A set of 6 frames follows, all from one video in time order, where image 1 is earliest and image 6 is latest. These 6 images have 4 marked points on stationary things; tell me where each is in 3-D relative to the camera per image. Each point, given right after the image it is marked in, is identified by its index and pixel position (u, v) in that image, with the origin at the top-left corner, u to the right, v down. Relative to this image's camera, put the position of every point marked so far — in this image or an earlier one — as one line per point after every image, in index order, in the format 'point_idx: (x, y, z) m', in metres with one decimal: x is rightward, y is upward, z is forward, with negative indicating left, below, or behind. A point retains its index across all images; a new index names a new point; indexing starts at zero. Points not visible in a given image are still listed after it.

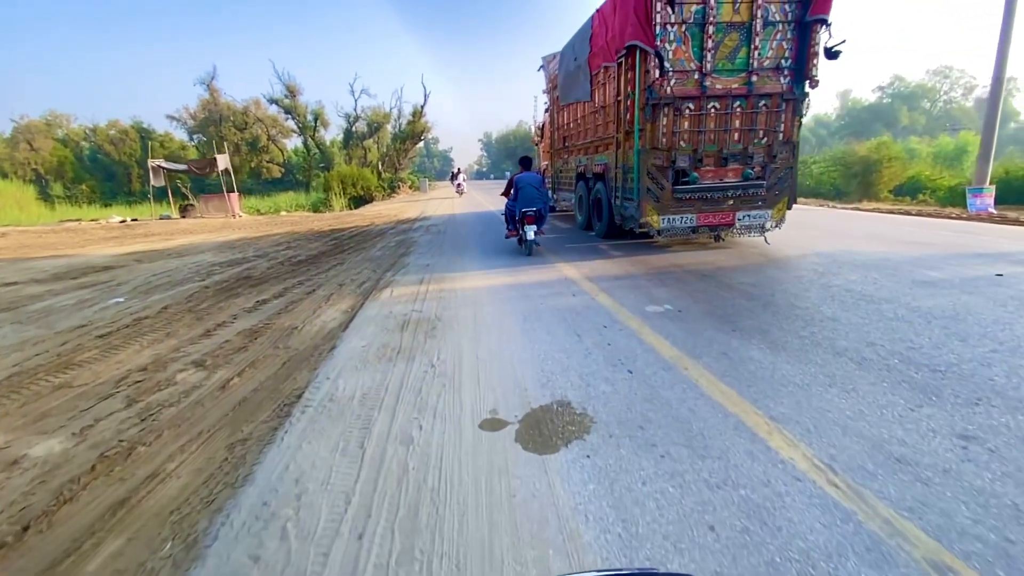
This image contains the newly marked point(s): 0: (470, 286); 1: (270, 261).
0: (-0.6, 0.0, +7.0) m
1: (-6.1, +0.7, +12.0) m
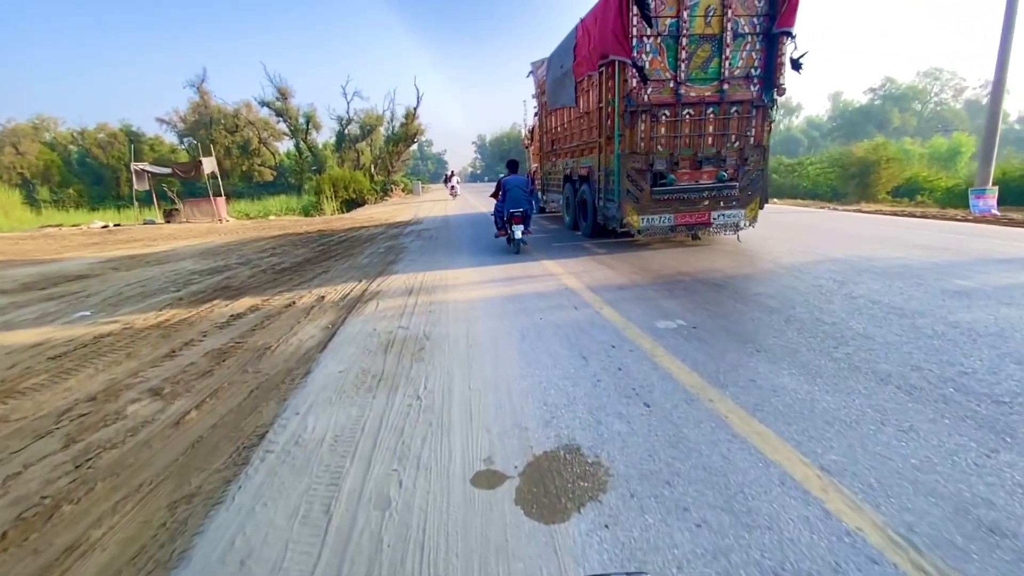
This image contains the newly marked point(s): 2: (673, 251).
0: (-0.7, -0.1, +6.5) m
1: (-6.2, +0.5, +11.4) m
2: (+3.2, +0.8, +9.5) m
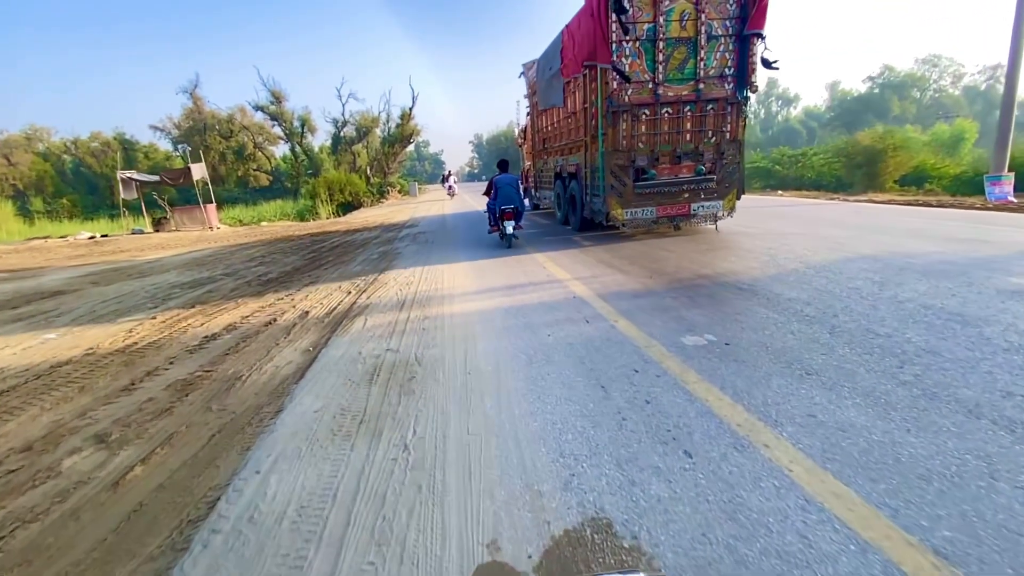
0: (-0.6, -0.3, +5.9) m
1: (-6.2, +0.2, +10.7) m
2: (+3.2, +0.8, +8.8) m
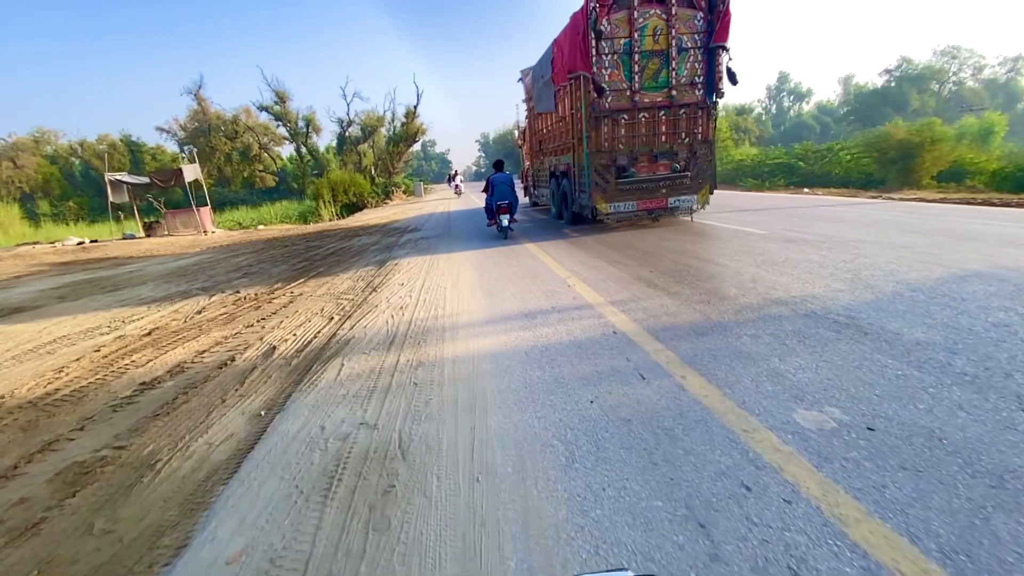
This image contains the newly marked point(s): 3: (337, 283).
0: (-0.4, -0.6, +4.5) m
1: (-5.9, -0.2, +9.4) m
2: (+3.5, +0.5, +7.4) m
3: (-3.2, +0.1, +8.7) m
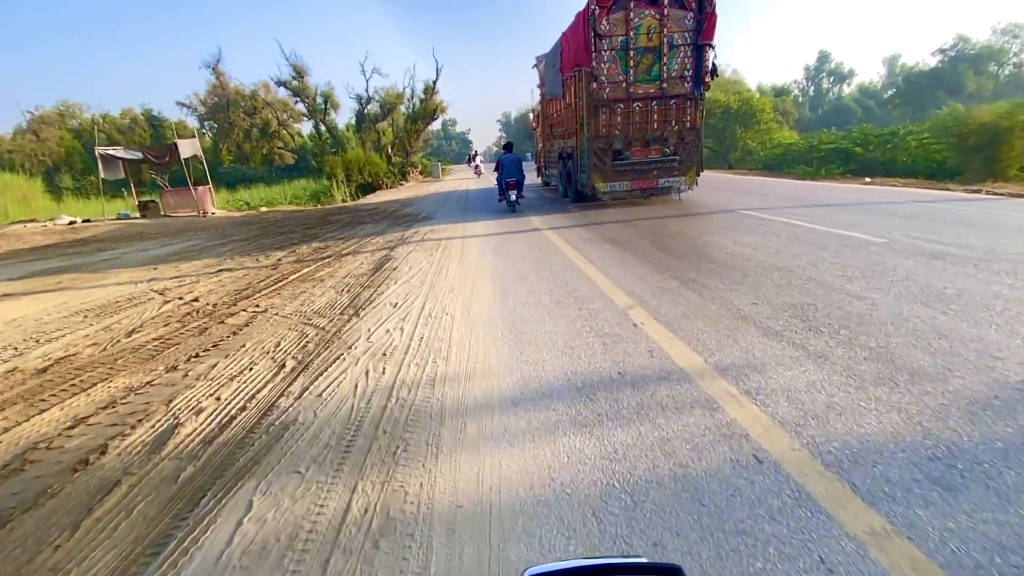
0: (-0.2, -1.0, +2.4) m
1: (-5.5, -0.2, +7.5) m
2: (+3.8, +0.1, +5.1) m
3: (-2.8, -0.1, +6.7) m
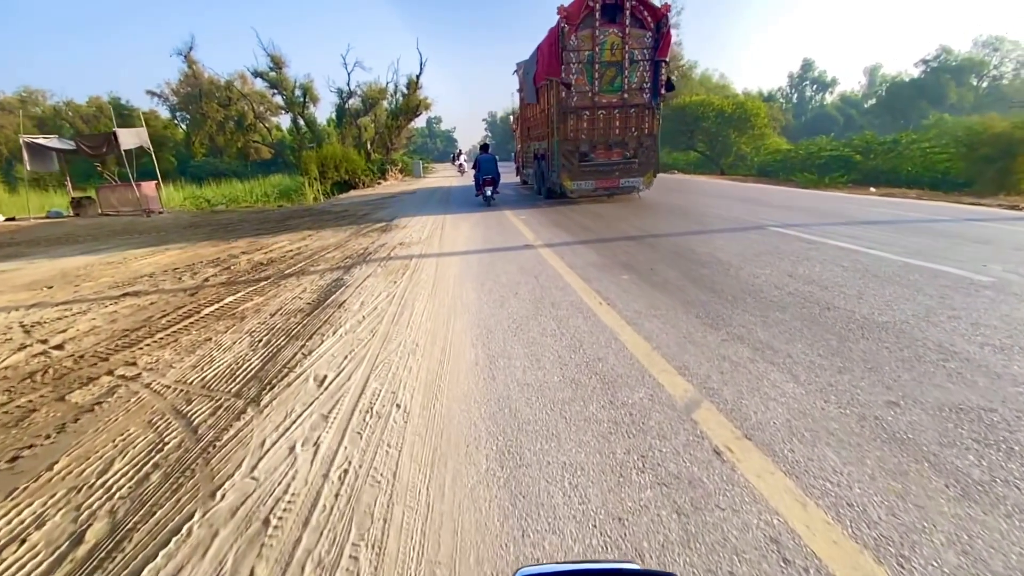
0: (-0.2, -1.5, +0.6) m
1: (-5.6, -0.7, +5.5) m
2: (+3.8, -0.5, +3.4) m
3: (-2.9, -0.6, +4.8) m
